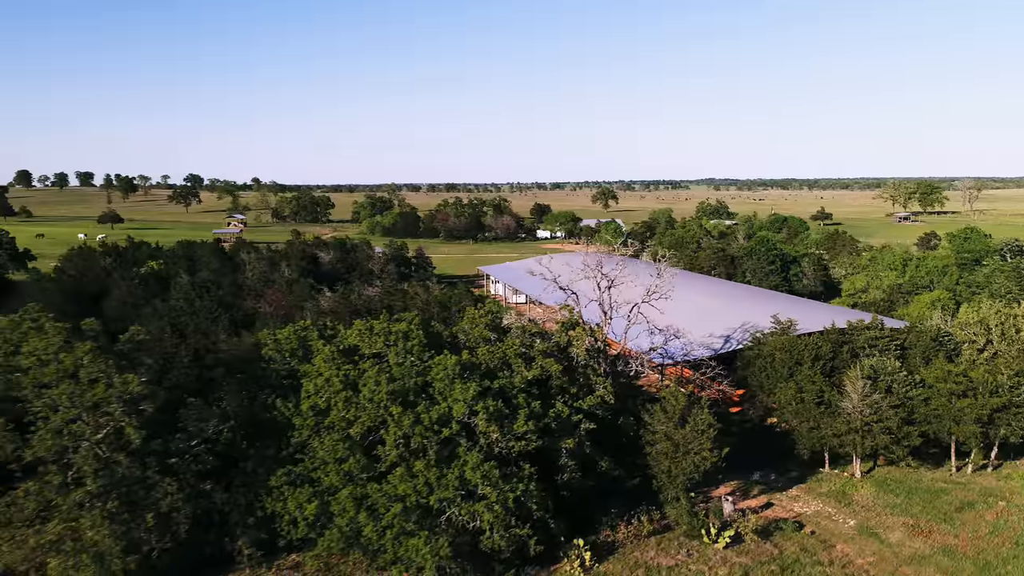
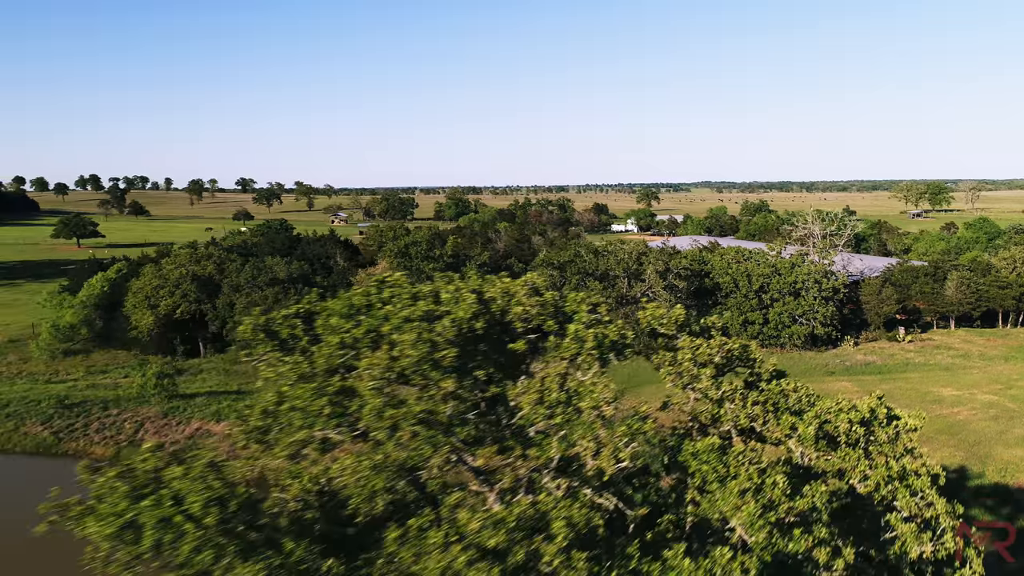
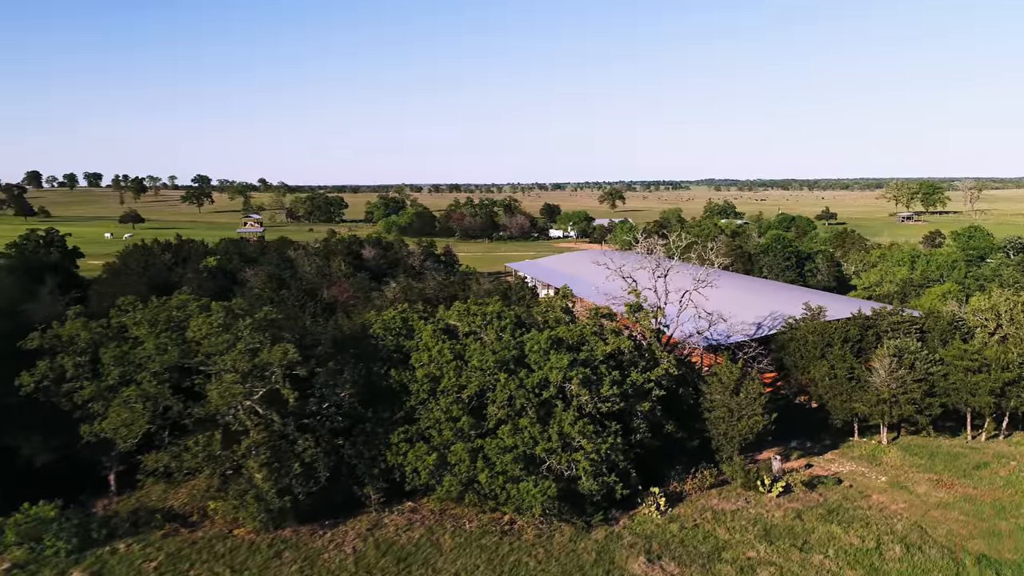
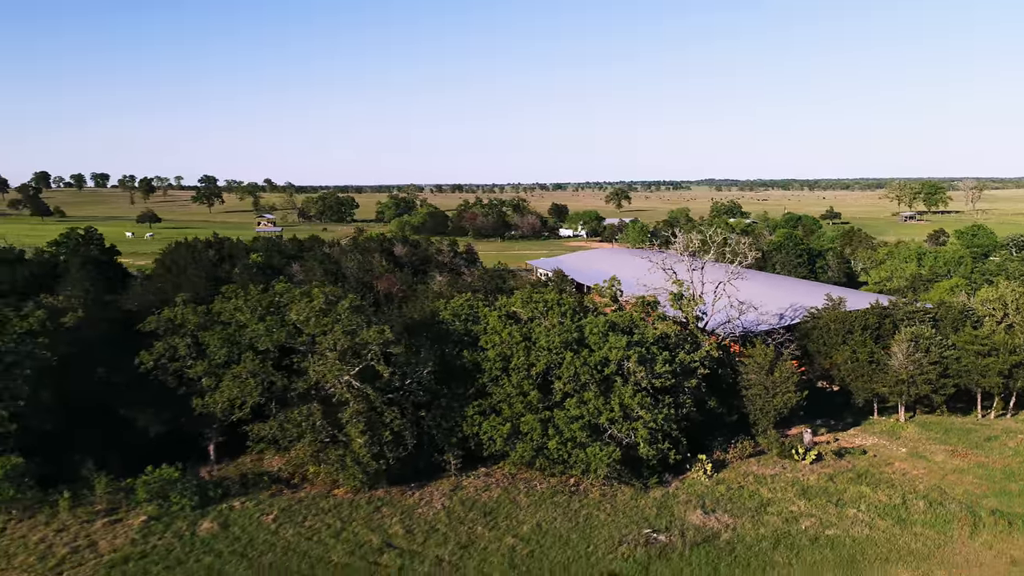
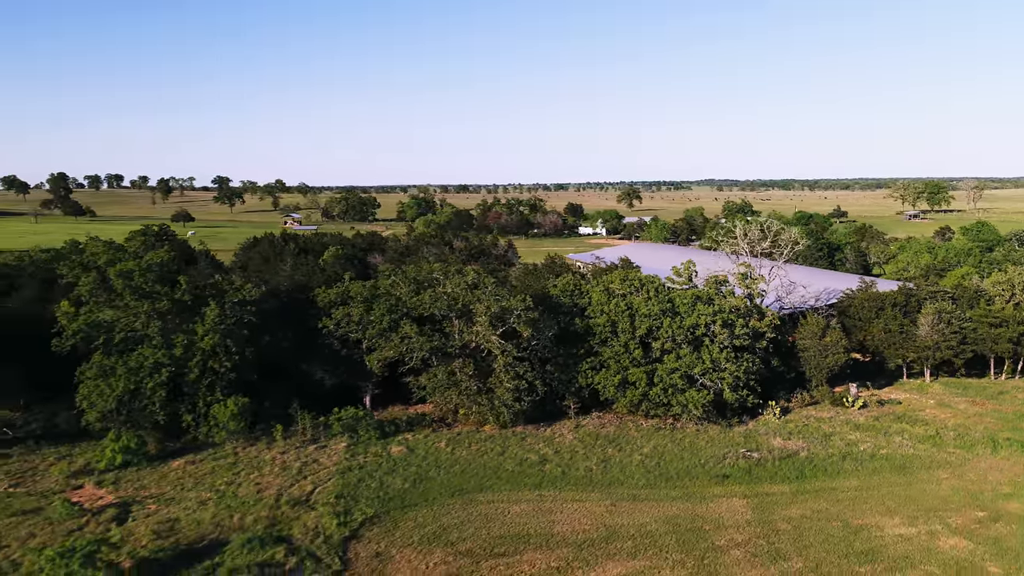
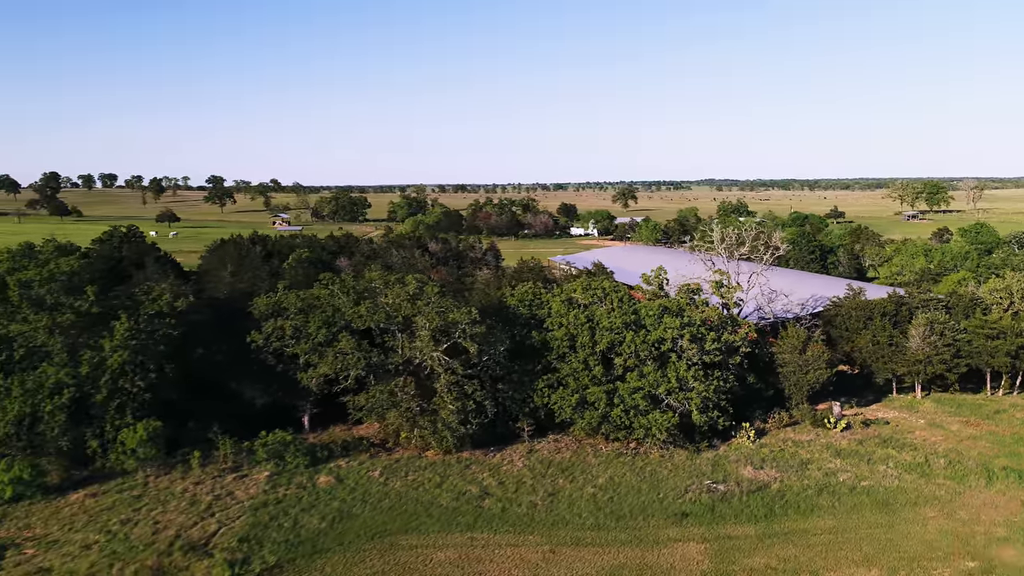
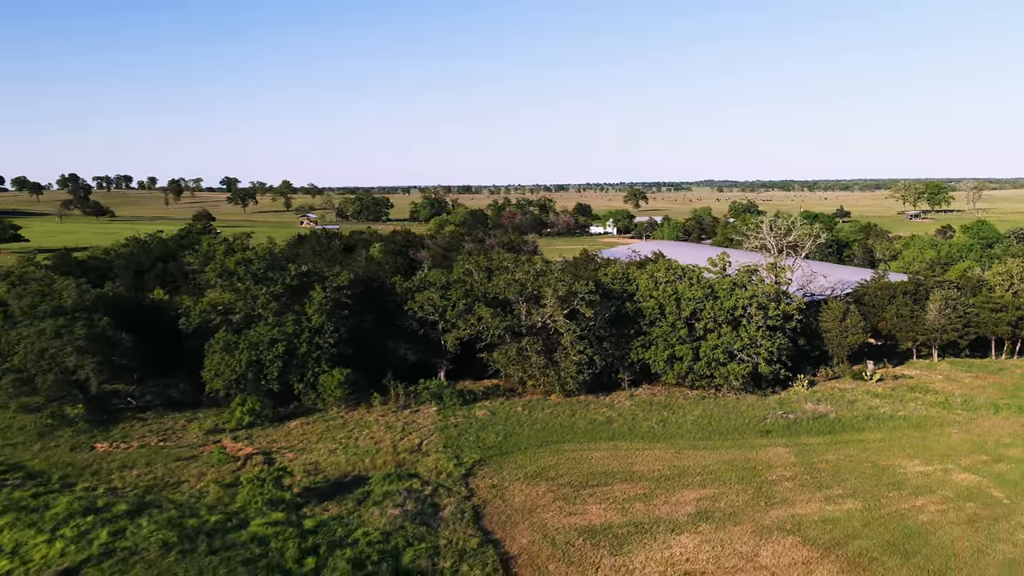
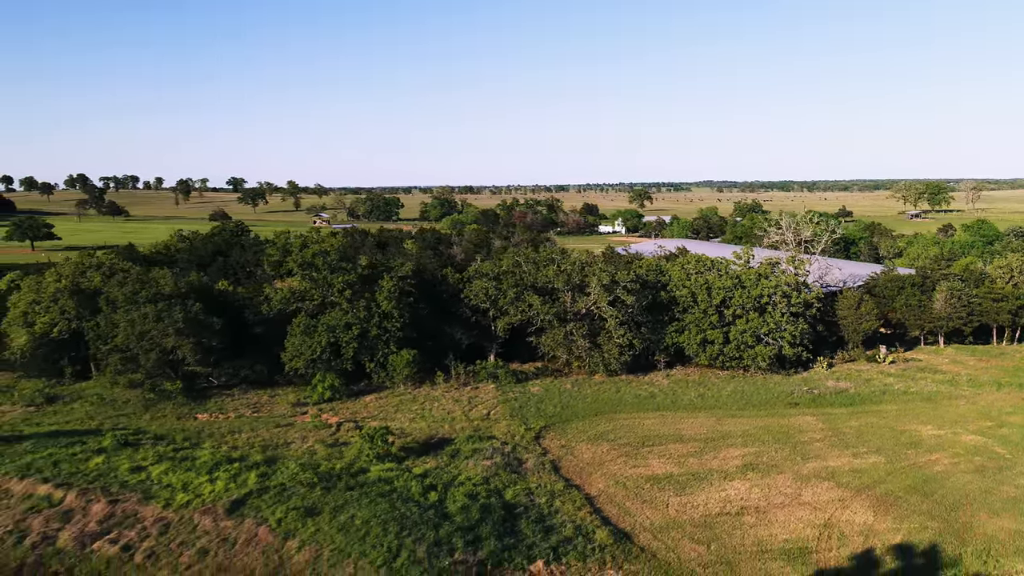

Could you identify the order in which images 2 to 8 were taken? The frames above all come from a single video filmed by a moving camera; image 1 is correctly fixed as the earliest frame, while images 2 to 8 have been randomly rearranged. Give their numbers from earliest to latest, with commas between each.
3, 4, 6, 5, 7, 8, 2
